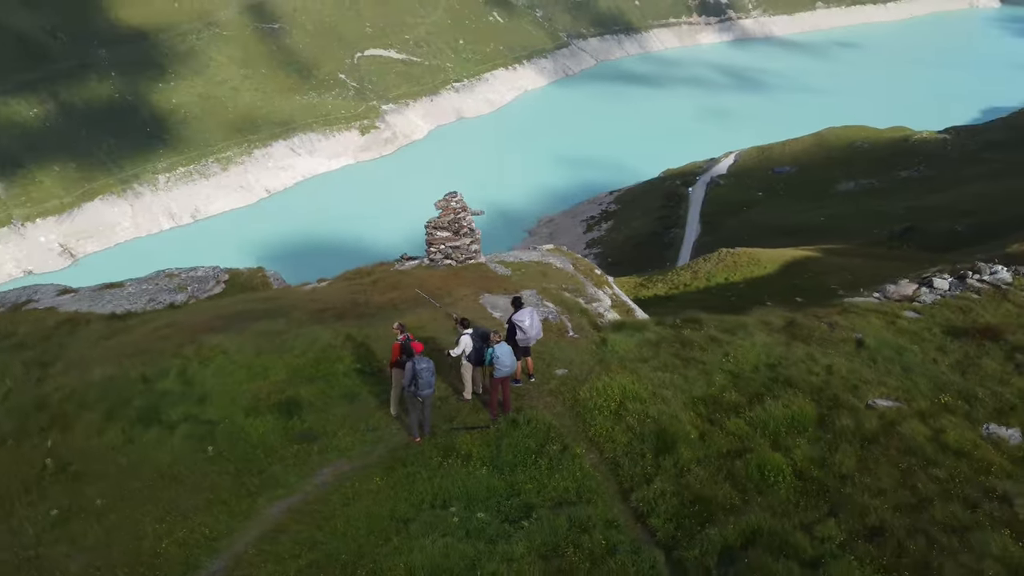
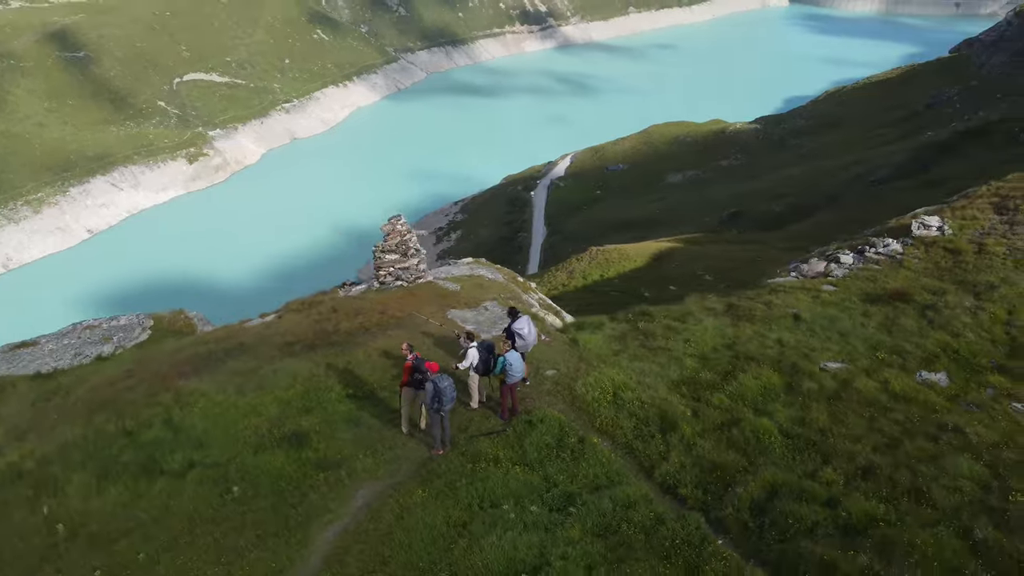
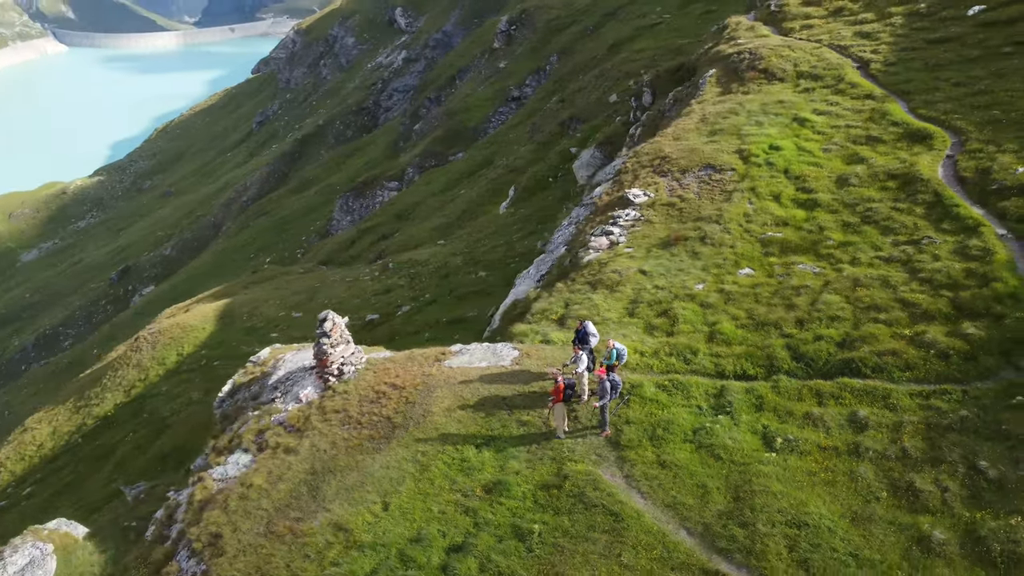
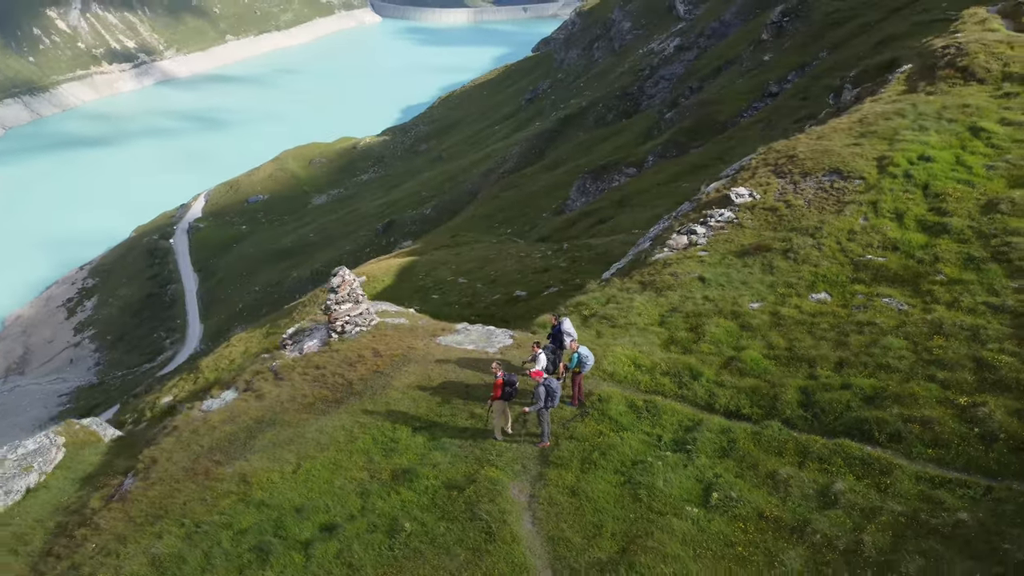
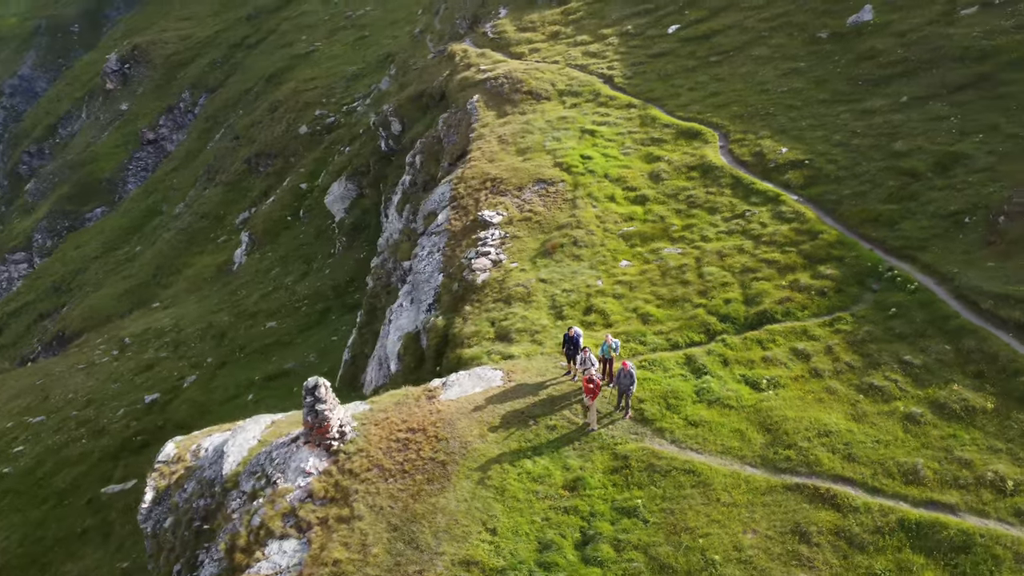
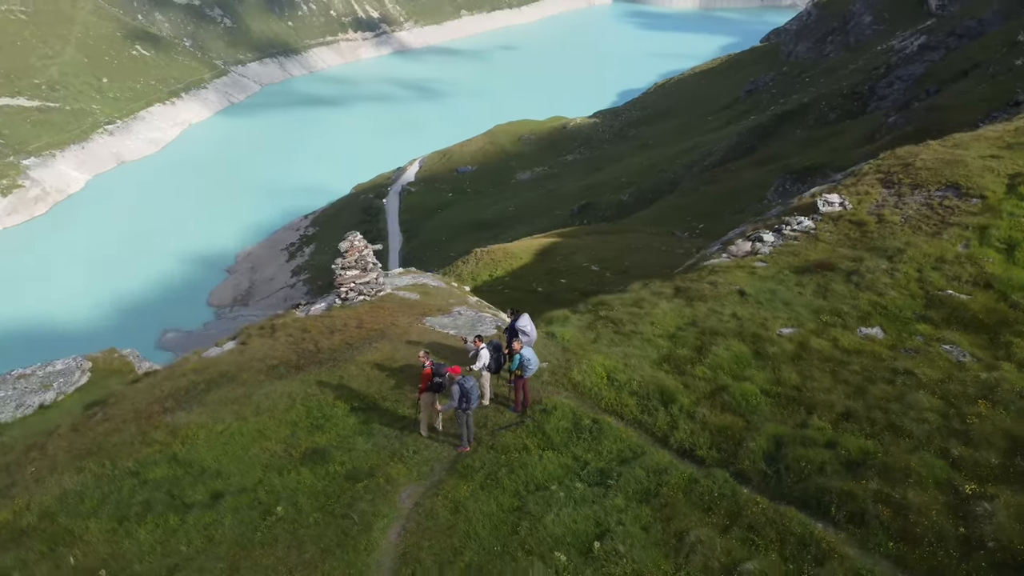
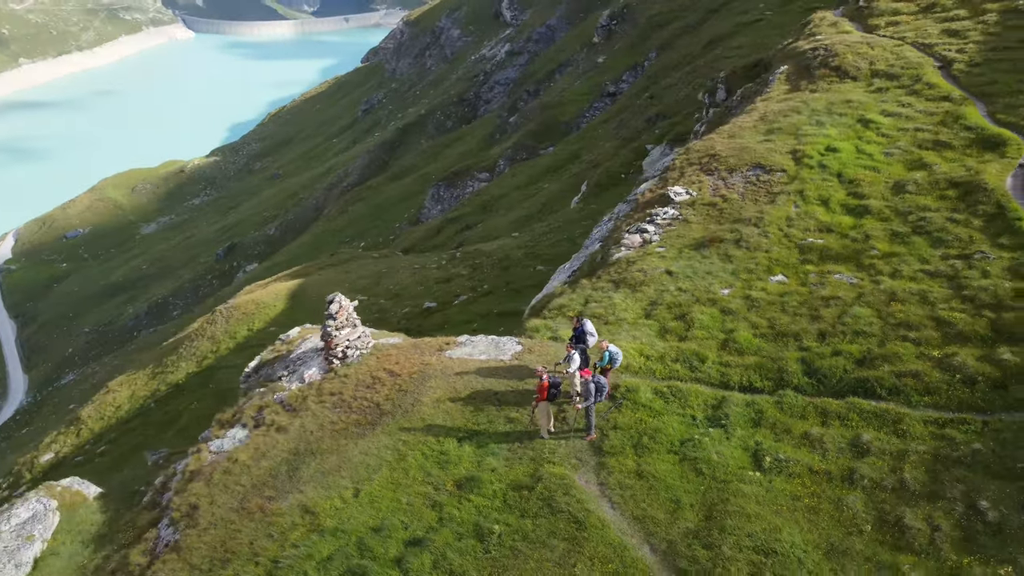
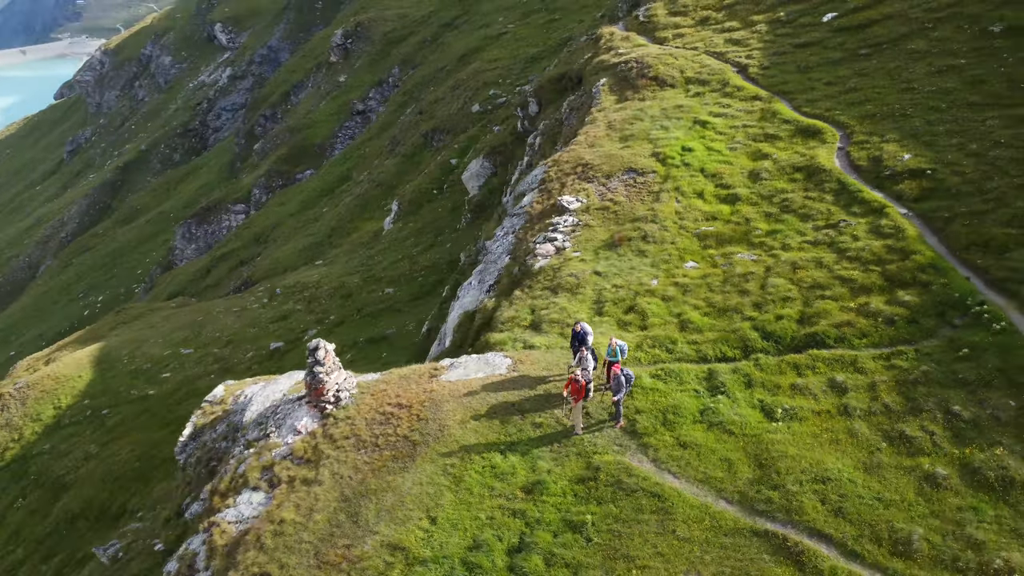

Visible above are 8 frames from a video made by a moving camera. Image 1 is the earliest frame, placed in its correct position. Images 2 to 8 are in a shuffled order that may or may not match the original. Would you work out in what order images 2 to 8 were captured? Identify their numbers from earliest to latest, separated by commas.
2, 6, 4, 7, 3, 8, 5
